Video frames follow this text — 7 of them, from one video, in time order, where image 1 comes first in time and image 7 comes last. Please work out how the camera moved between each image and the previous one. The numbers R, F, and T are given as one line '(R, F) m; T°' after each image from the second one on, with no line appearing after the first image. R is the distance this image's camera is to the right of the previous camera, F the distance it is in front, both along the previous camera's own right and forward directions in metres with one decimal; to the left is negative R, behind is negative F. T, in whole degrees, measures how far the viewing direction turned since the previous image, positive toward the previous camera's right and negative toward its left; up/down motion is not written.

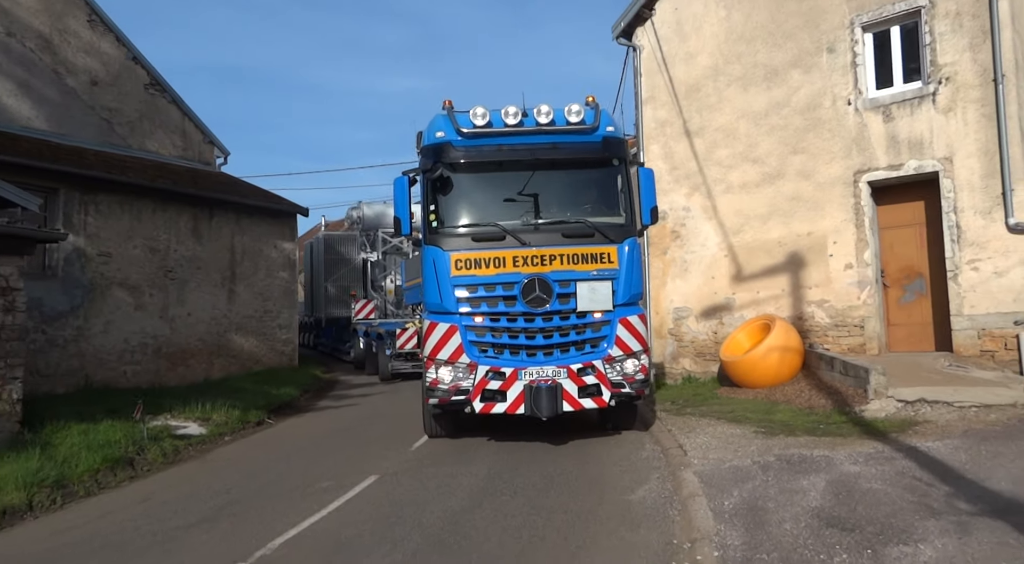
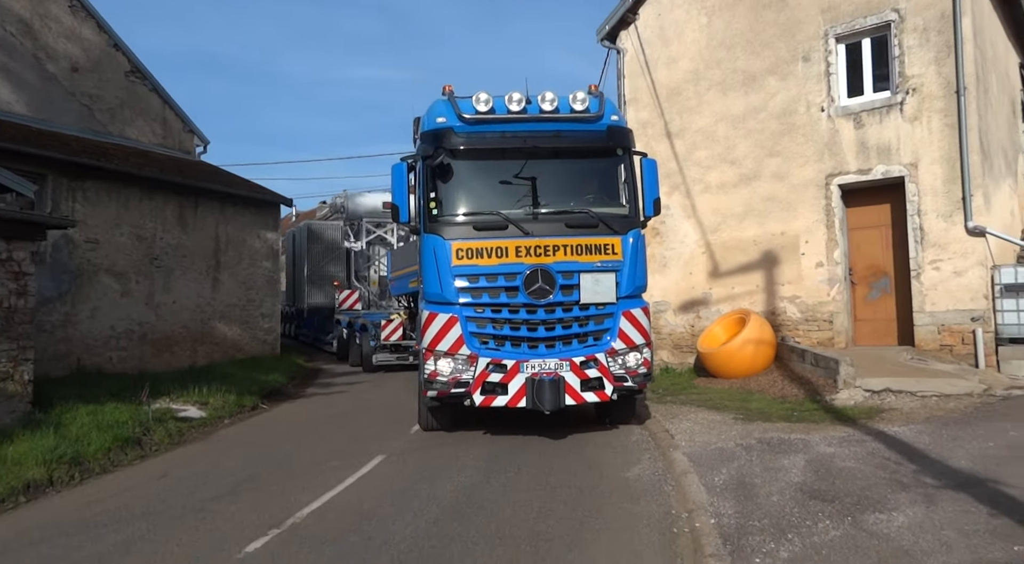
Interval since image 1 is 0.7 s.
(-0.4, -0.4) m; +3°
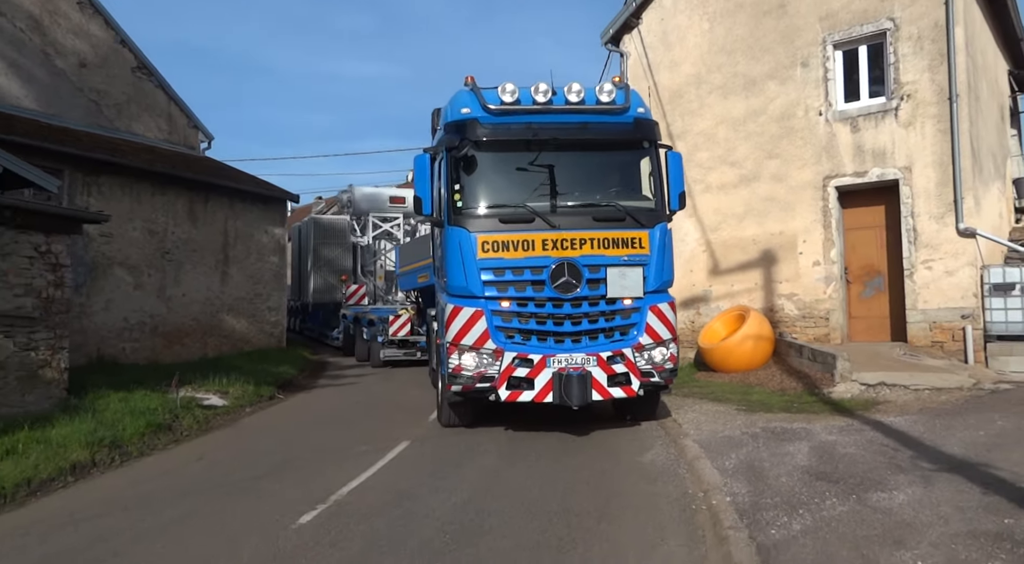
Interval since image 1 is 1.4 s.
(-0.4, -0.4) m; +1°
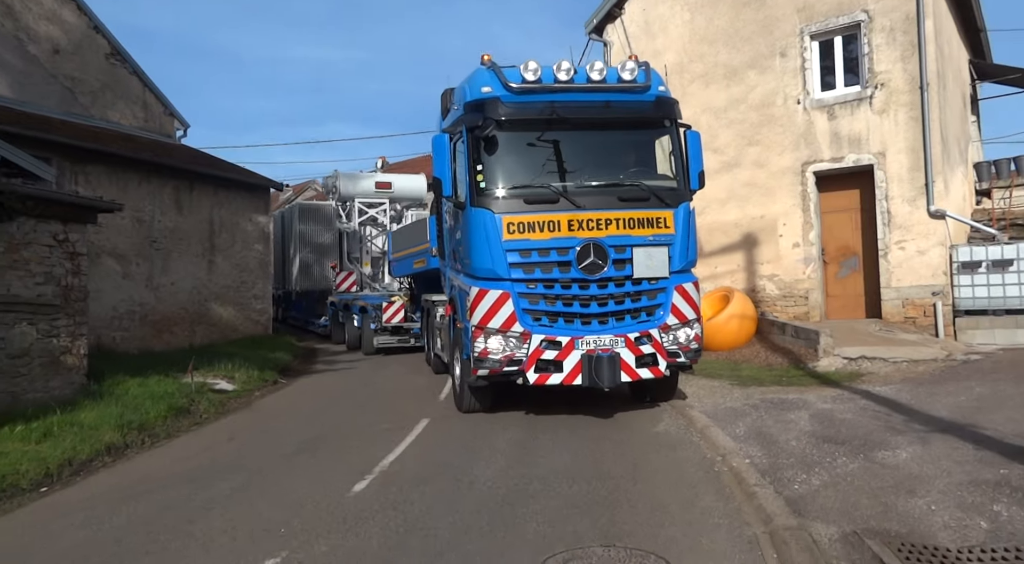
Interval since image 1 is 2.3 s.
(-0.6, -0.3) m; +3°
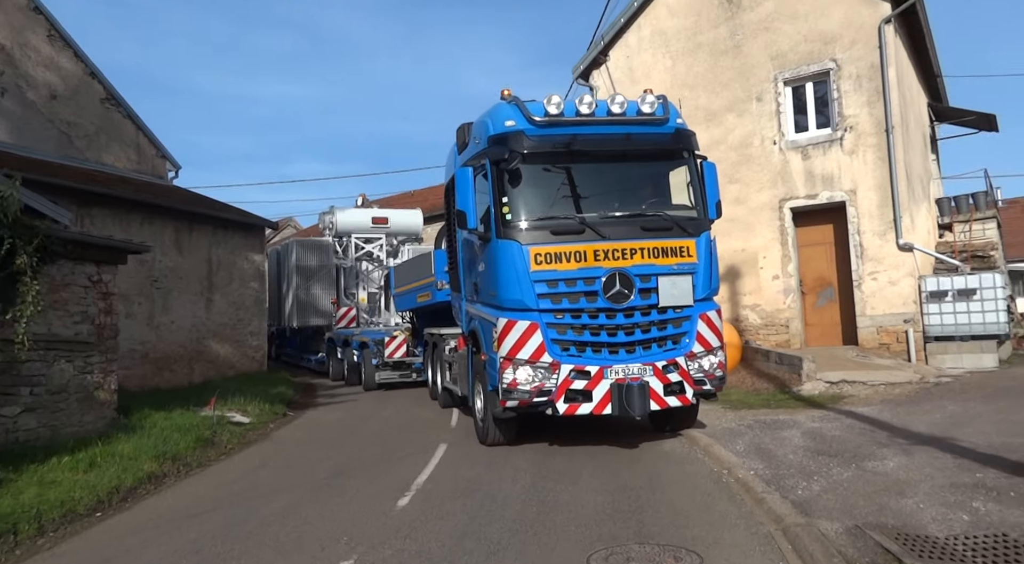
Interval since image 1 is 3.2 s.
(-0.5, -0.6) m; +2°
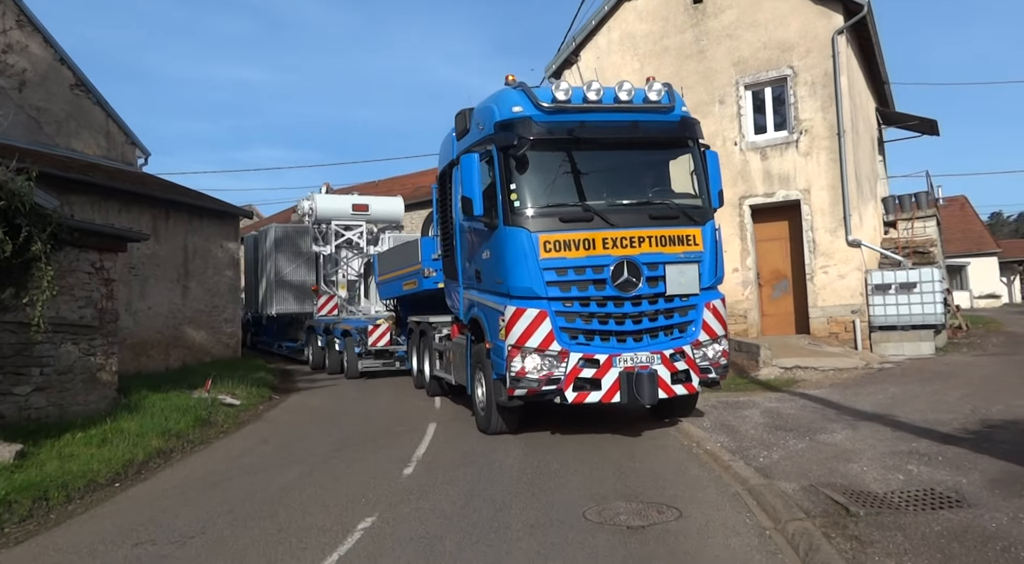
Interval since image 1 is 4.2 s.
(-0.4, -0.6) m; +3°
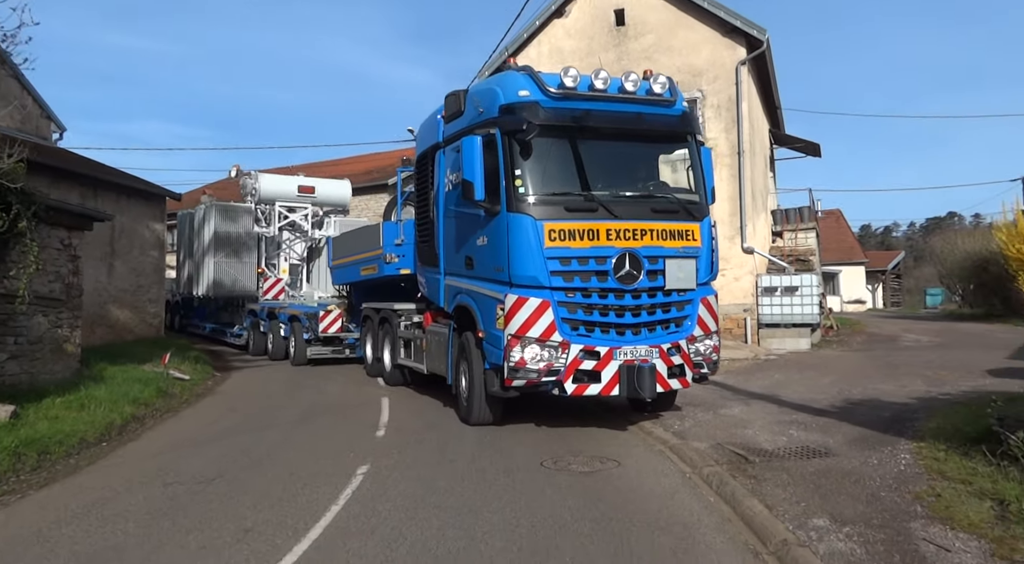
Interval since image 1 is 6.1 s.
(-0.7, -1.1) m; +8°
